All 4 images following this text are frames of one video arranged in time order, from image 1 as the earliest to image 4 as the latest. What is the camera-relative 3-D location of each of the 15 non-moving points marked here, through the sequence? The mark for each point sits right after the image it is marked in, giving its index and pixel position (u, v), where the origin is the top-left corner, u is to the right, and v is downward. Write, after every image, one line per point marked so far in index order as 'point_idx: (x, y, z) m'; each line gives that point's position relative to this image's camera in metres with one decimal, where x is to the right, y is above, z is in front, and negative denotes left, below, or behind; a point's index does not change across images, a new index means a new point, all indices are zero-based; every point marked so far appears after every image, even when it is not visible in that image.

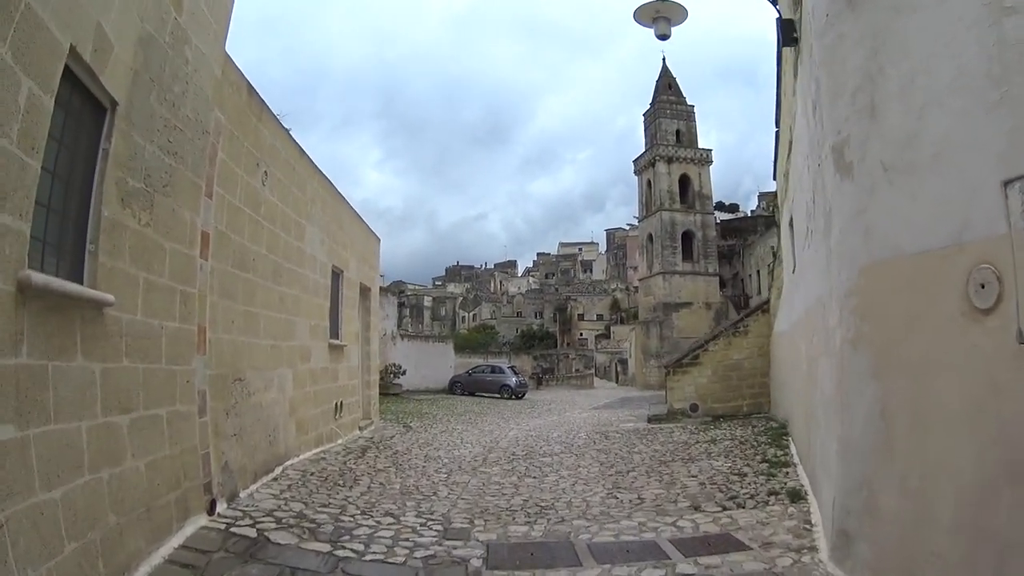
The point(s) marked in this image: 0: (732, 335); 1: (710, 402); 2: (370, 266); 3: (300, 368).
0: (+4.2, -0.9, +13.0) m
1: (+3.7, -2.2, +12.8) m
2: (-2.5, +0.3, +11.7) m
3: (-2.2, -0.8, +7.1) m
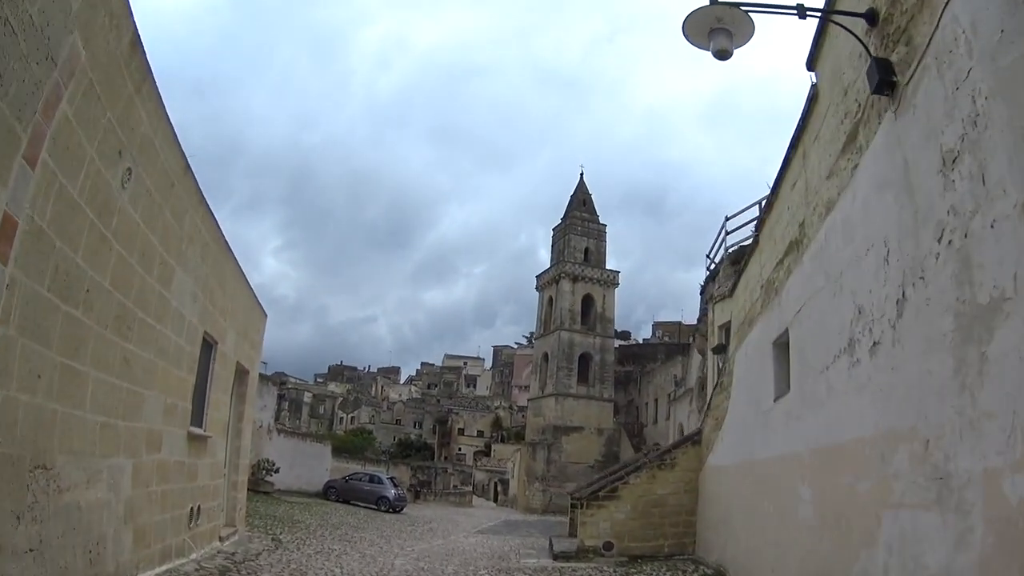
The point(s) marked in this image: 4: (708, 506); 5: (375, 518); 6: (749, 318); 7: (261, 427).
0: (+2.5, -3.2, +11.8) m
1: (+1.9, -4.3, +11.3) m
2: (-3.8, -0.8, +9.7) m
3: (-2.8, -1.3, +5.1) m
4: (+3.3, -3.6, +11.1) m
5: (-3.7, -6.3, +18.2) m
6: (+3.1, -0.4, +8.8) m
7: (-7.2, -4.0, +19.2) m
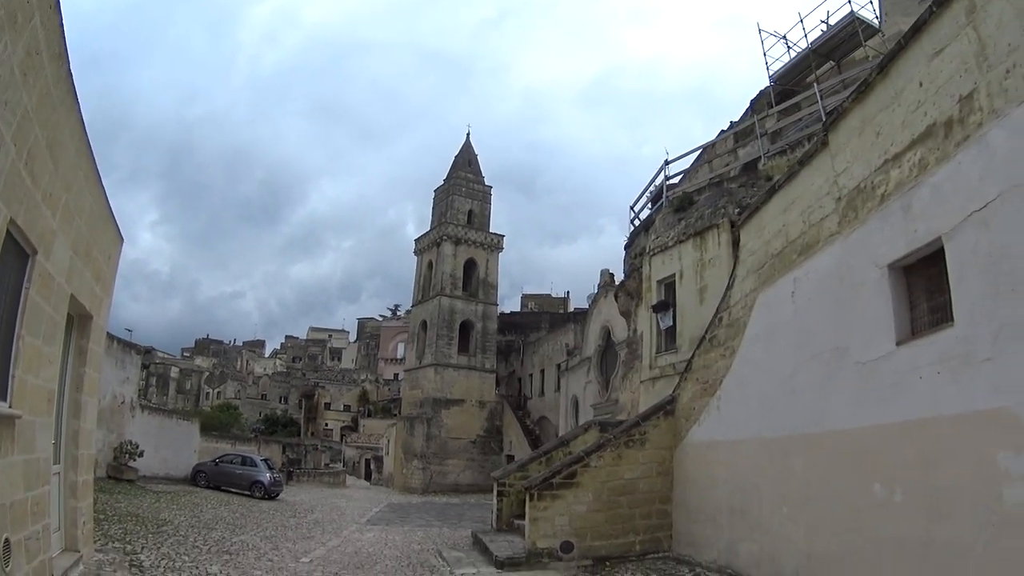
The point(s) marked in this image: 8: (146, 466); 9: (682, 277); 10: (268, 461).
0: (+1.7, -2.3, +9.8) m
1: (+1.1, -3.4, +9.3) m
2: (-3.9, +0.1, +6.4) m
3: (-2.1, -0.6, +2.1) m
4: (+2.6, -2.8, +9.3) m
5: (-5.8, -5.0, +15.0) m
6: (+3.0, +0.3, +6.9) m
7: (-9.4, -2.6, +15.1) m
8: (-9.6, -4.5, +16.7) m
9: (+3.6, +0.2, +14.0) m
10: (-6.5, -4.7, +17.9) m
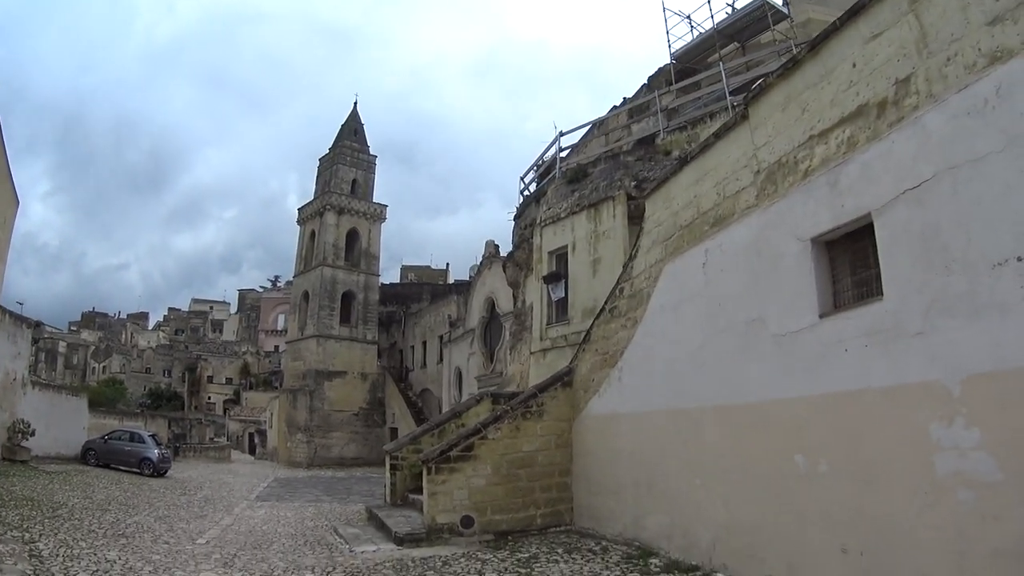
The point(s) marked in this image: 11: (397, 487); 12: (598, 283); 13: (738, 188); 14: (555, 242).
0: (+0.5, -1.9, +10.1) m
1: (+0.1, -3.0, +9.5) m
2: (-4.3, +0.5, +5.6) m
3: (-1.8, -0.4, +1.8) m
4: (+1.5, -2.4, +9.7) m
5: (-7.8, -4.2, +13.9) m
6: (+2.4, +0.6, +7.3) m
7: (-11.3, -1.8, +13.4) m
8: (-11.8, -3.6, +15.0) m
9: (+1.7, +0.8, +14.4) m
10: (-8.9, -3.8, +16.6) m
11: (-2.0, -3.9, +13.3) m
12: (+1.9, +0.1, +13.5) m
13: (+2.5, +0.8, +7.0) m
14: (+1.4, +0.9, +15.1) m
